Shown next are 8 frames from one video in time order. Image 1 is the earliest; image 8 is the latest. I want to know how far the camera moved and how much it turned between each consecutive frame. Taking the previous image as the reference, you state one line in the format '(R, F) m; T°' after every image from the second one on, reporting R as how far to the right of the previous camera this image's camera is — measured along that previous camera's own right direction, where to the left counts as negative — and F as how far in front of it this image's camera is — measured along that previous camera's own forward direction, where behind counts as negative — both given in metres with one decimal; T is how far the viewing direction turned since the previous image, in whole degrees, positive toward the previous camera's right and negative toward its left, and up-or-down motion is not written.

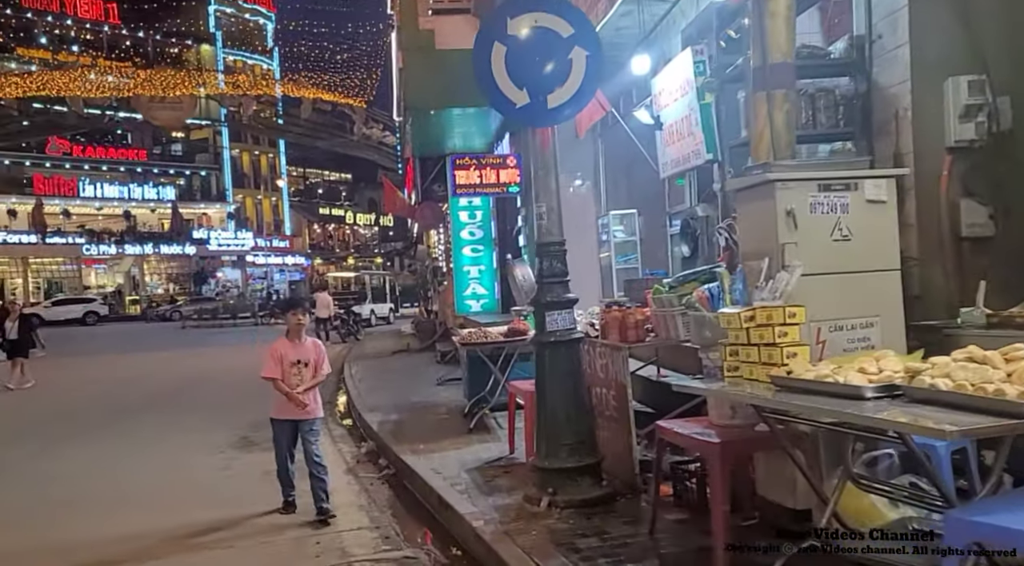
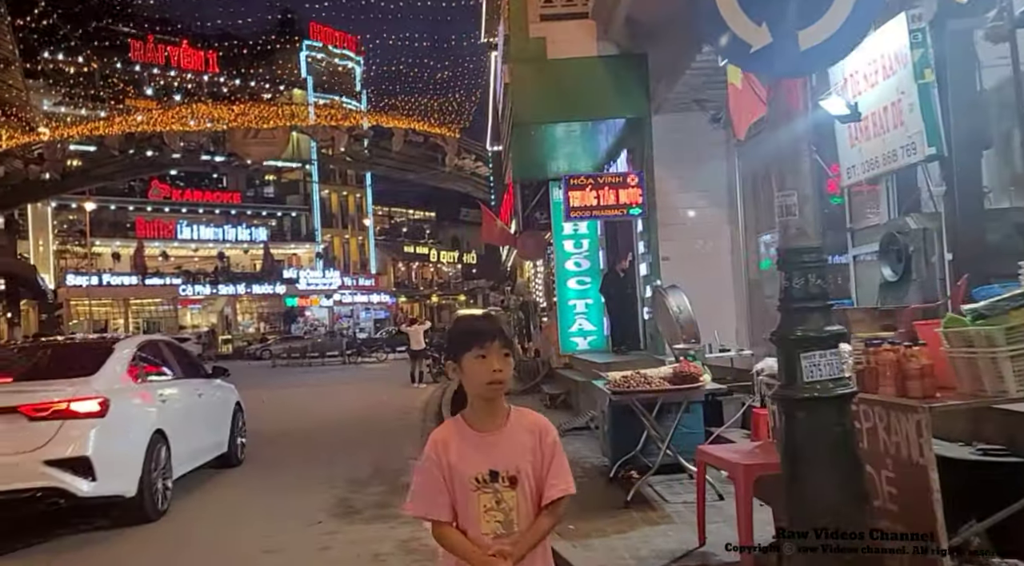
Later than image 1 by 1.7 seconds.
(-0.6, +1.5) m; -6°
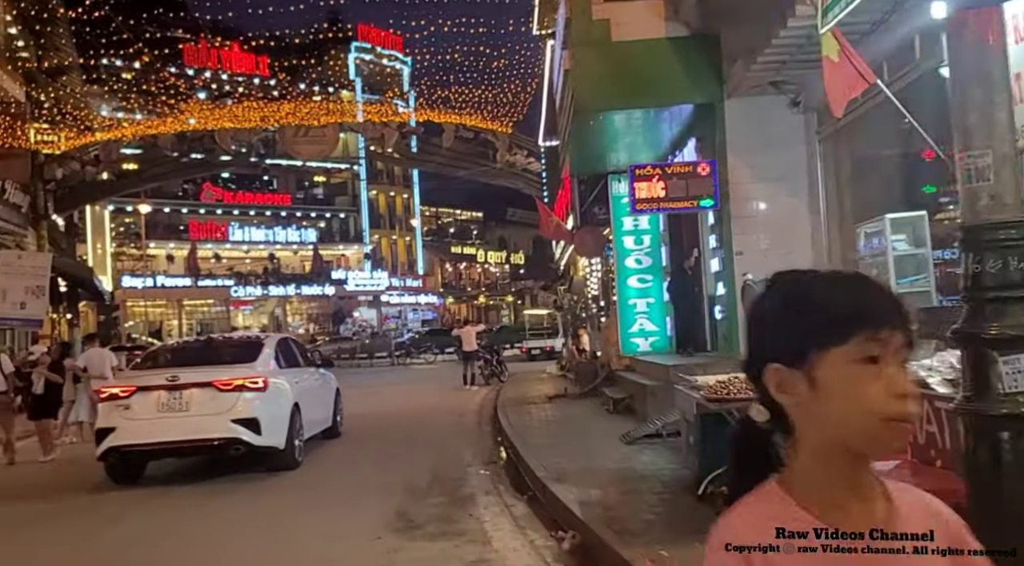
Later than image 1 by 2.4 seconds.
(-0.2, +0.6) m; -3°
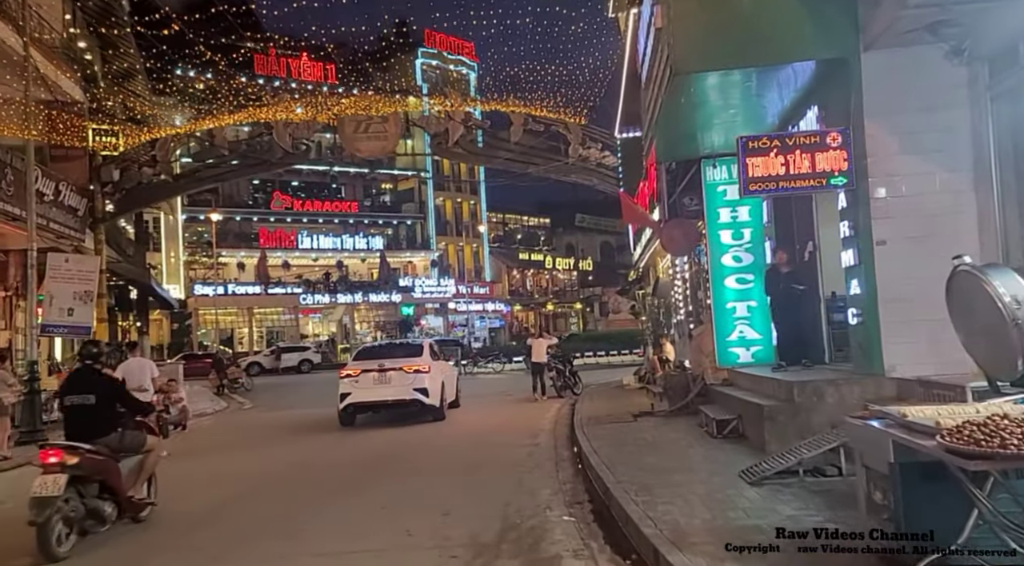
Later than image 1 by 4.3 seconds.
(-0.2, +1.8) m; -5°
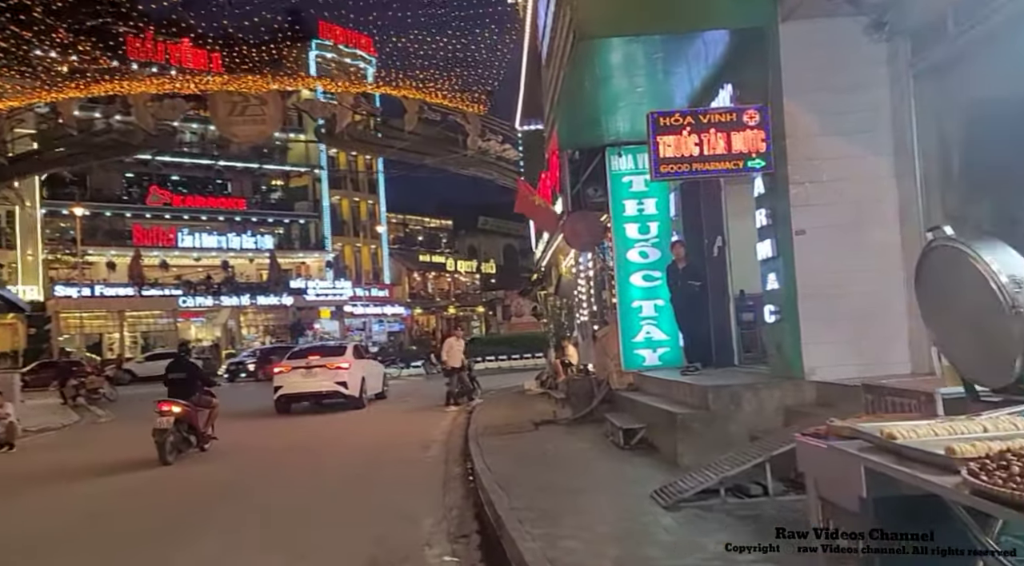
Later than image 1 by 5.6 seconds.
(+0.2, +1.2) m; +7°
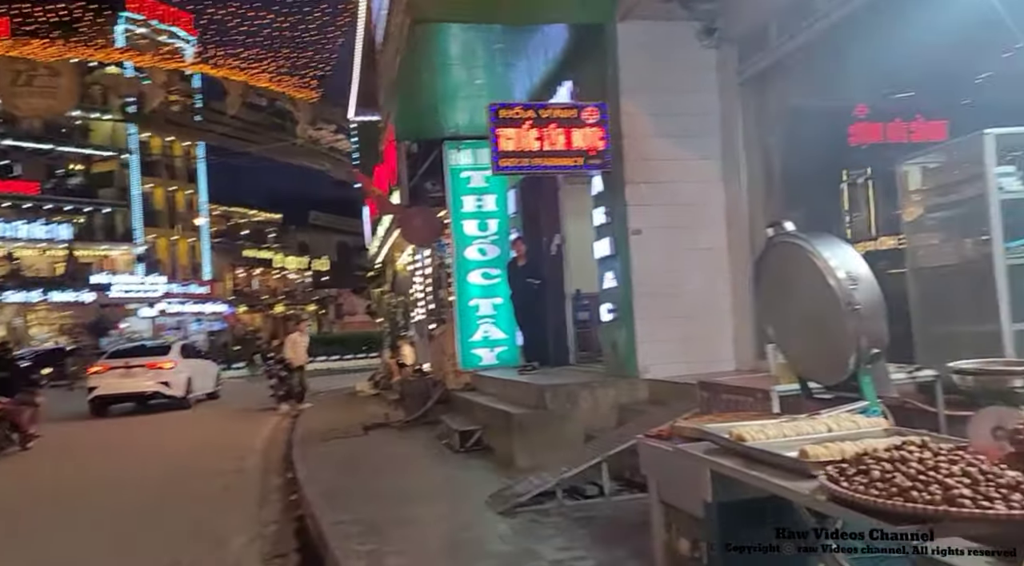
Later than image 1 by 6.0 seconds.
(0.0, +0.4) m; +12°
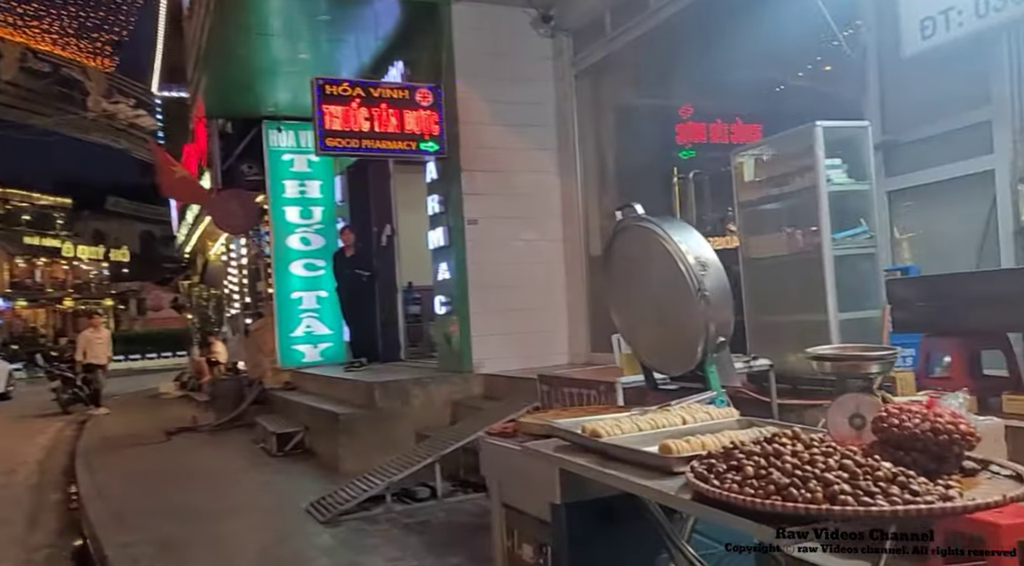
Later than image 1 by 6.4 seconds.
(0.0, +0.3) m; +12°
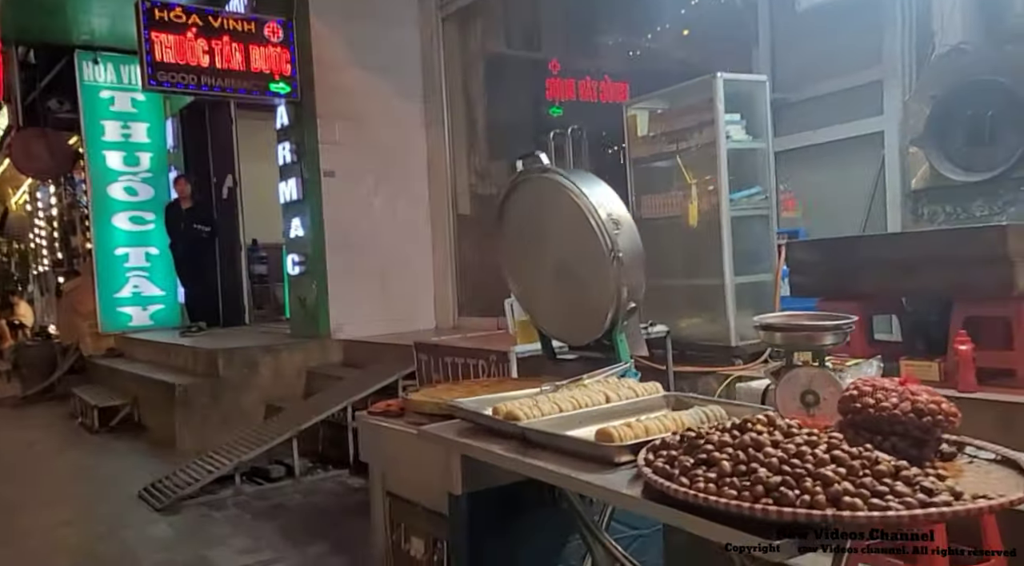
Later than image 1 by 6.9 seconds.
(-0.2, +0.4) m; +11°
